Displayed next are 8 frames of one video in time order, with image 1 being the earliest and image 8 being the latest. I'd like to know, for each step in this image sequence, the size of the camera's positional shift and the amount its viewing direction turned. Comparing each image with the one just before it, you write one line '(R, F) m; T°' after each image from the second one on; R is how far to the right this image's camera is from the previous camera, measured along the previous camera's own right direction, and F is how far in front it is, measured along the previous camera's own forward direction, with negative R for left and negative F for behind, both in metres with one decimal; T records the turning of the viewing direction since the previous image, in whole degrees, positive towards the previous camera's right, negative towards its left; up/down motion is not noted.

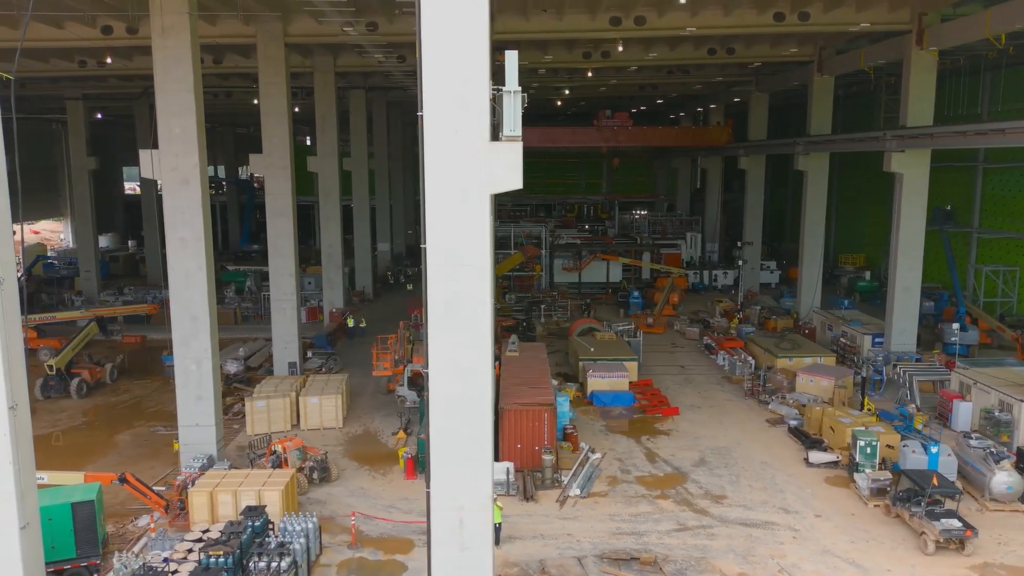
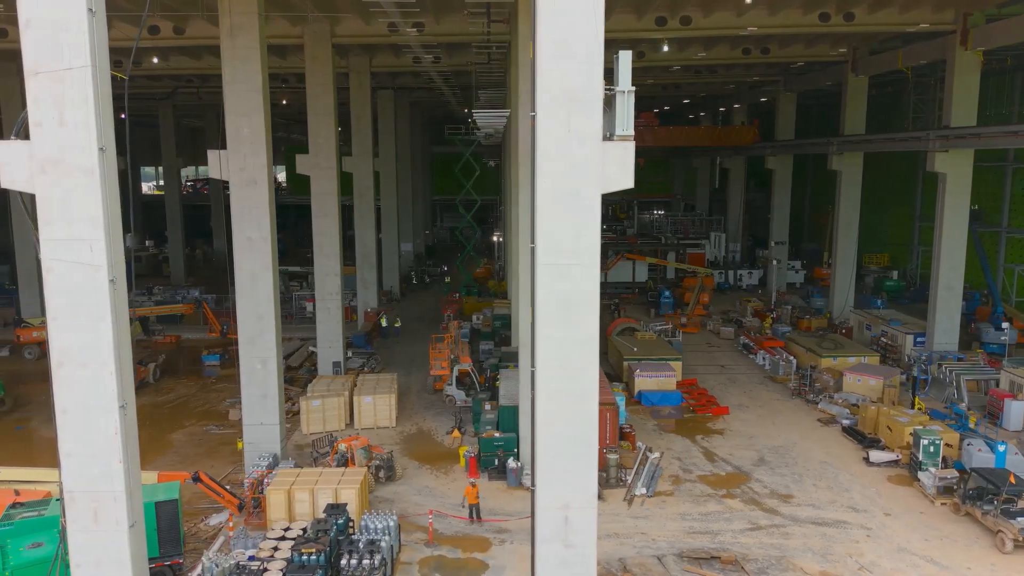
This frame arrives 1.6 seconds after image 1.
(-1.4, -0.1) m; 0°
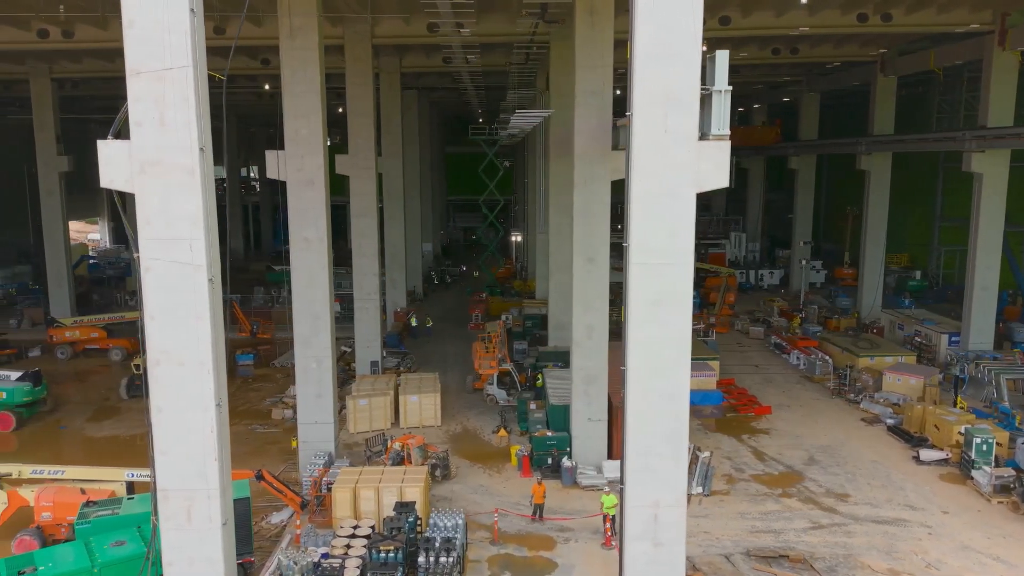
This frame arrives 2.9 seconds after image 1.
(-1.2, -0.1) m; 0°
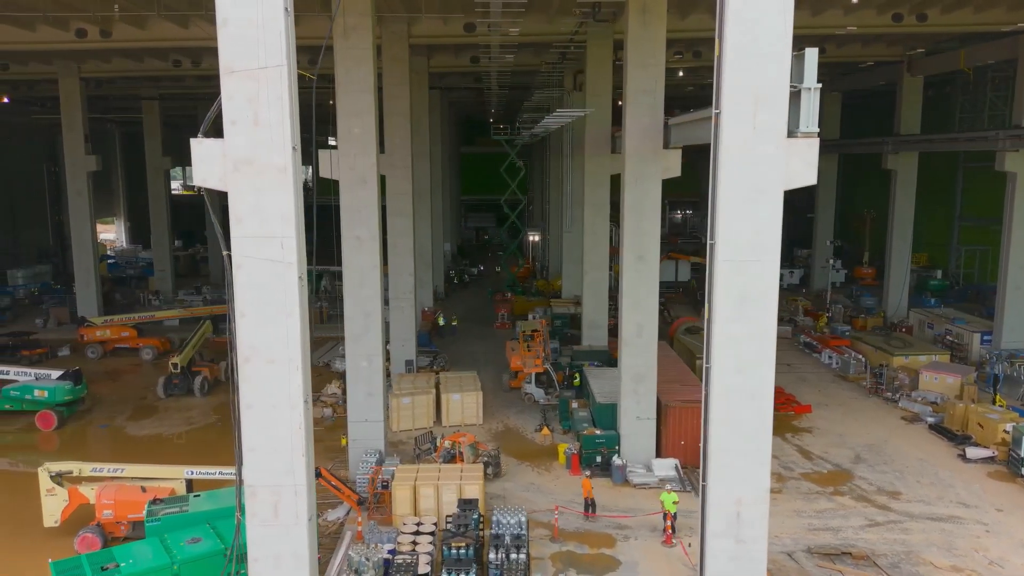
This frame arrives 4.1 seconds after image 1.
(-1.1, -0.1) m; 0°
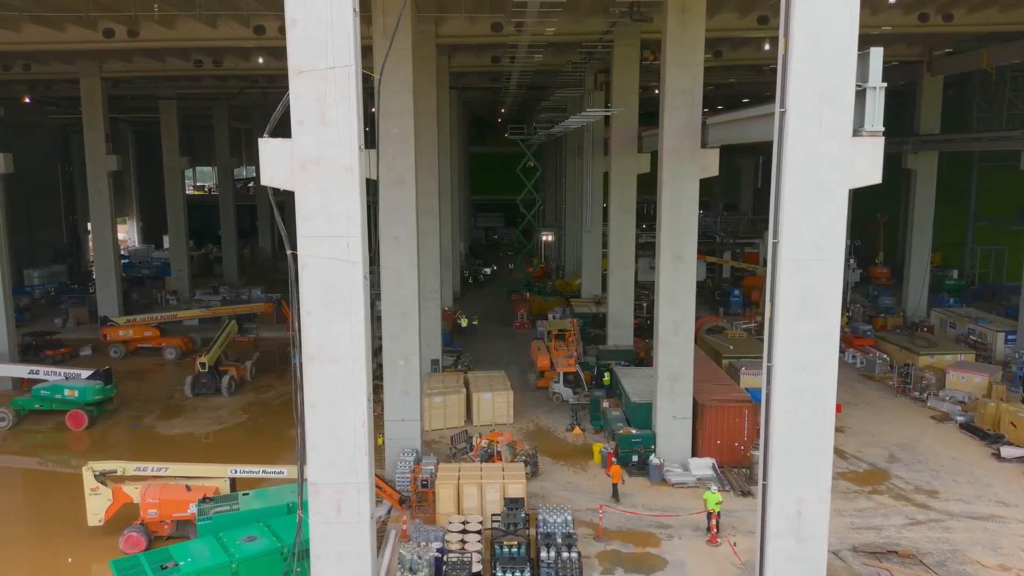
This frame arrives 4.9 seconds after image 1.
(-0.8, 0.0) m; 0°
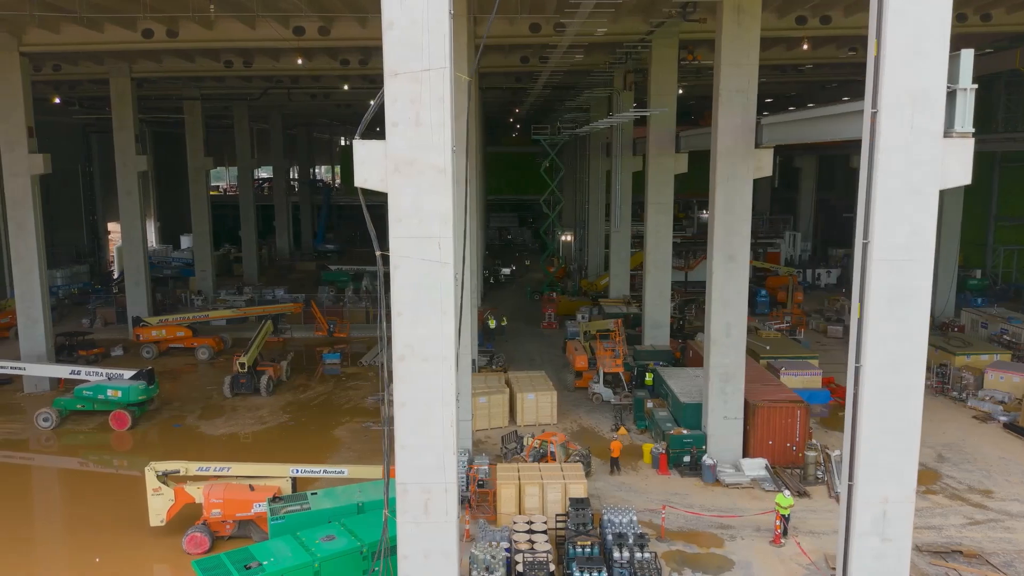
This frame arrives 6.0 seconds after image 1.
(-1.2, 0.0) m; 0°
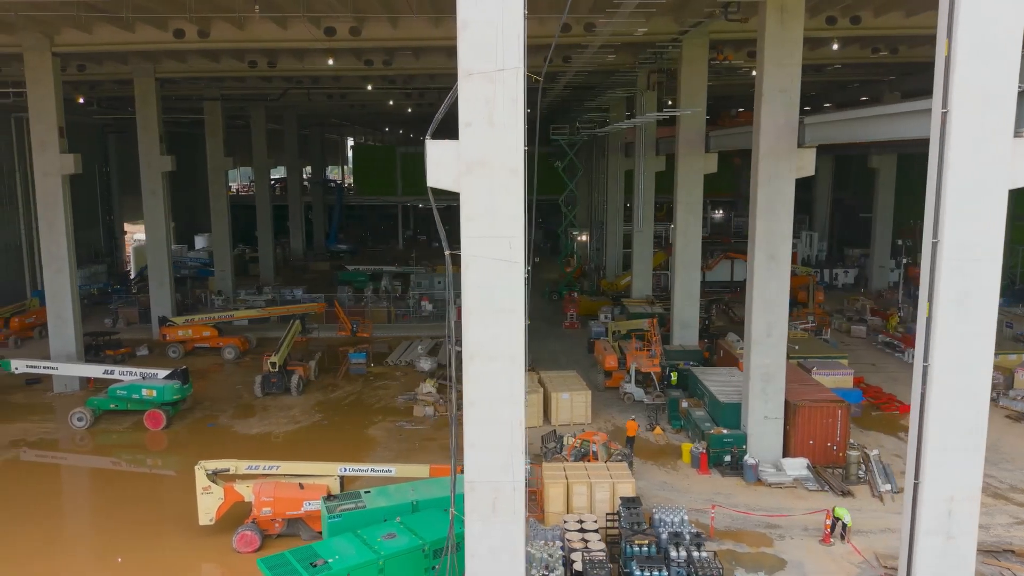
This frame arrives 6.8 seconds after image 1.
(-0.9, 0.0) m; 0°
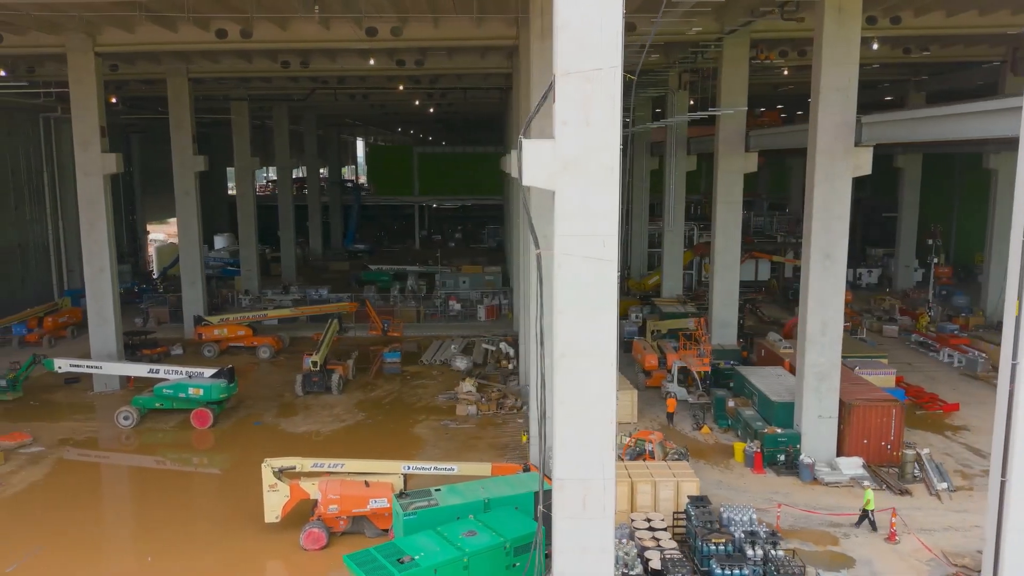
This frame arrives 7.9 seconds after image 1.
(-1.2, -0.1) m; 0°
